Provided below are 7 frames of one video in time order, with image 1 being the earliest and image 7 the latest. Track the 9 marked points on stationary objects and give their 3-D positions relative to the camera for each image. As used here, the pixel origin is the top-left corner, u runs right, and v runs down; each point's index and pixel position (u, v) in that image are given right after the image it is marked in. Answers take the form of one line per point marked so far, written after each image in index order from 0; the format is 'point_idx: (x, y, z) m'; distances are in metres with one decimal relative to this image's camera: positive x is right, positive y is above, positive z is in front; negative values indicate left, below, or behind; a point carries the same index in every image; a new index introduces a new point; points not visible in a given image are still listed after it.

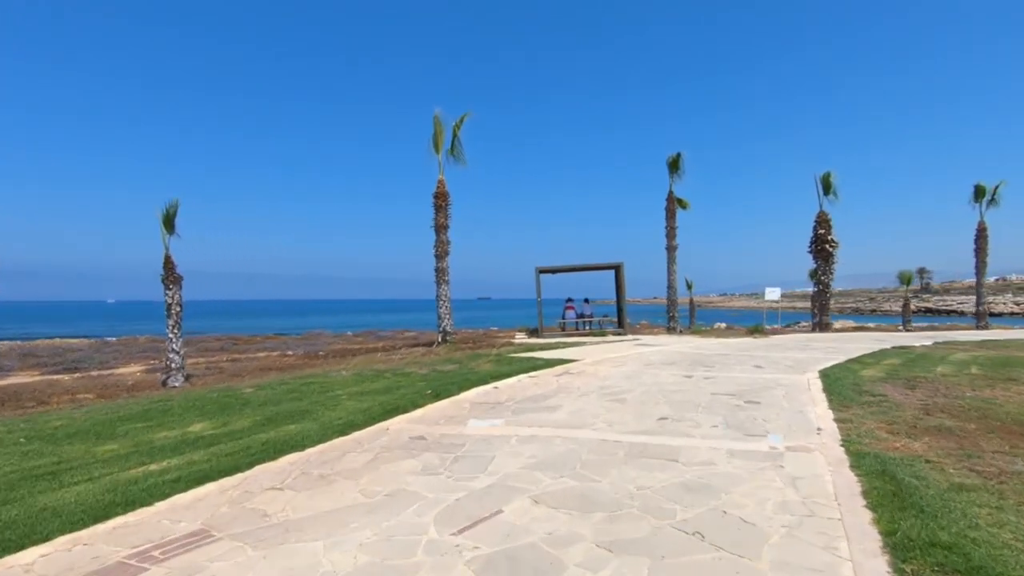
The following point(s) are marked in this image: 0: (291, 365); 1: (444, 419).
0: (-7.0, -2.5, +19.1) m
1: (-0.9, -1.7, +7.9) m
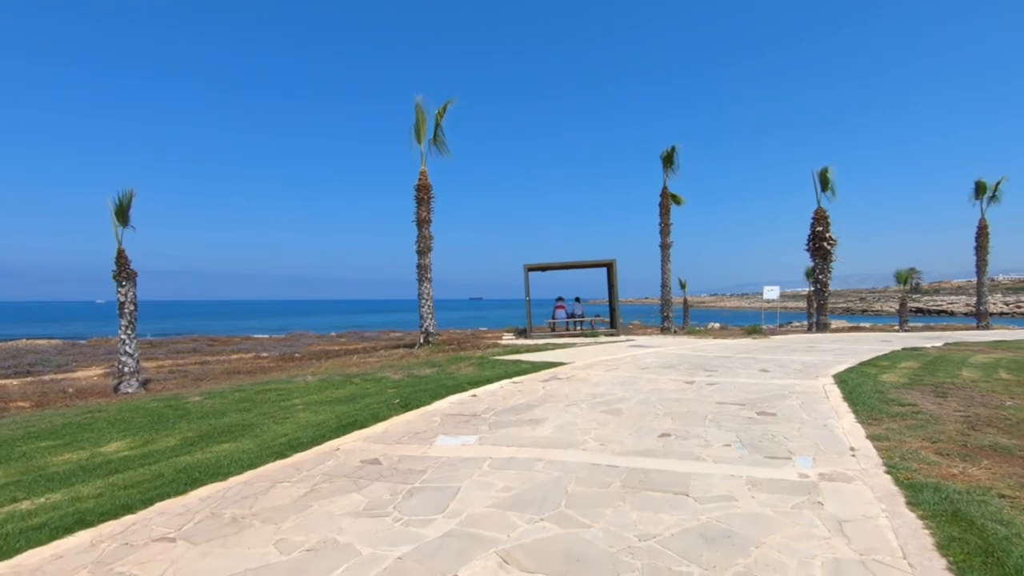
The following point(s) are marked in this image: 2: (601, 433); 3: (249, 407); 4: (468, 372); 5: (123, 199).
0: (-7.4, -2.4, +17.9) m
1: (-1.1, -1.6, +6.7) m
2: (+1.0, -1.6, +6.7) m
3: (-3.8, -1.7, +8.8) m
4: (-0.9, -1.7, +12.3) m
5: (-9.2, +2.1, +14.4) m
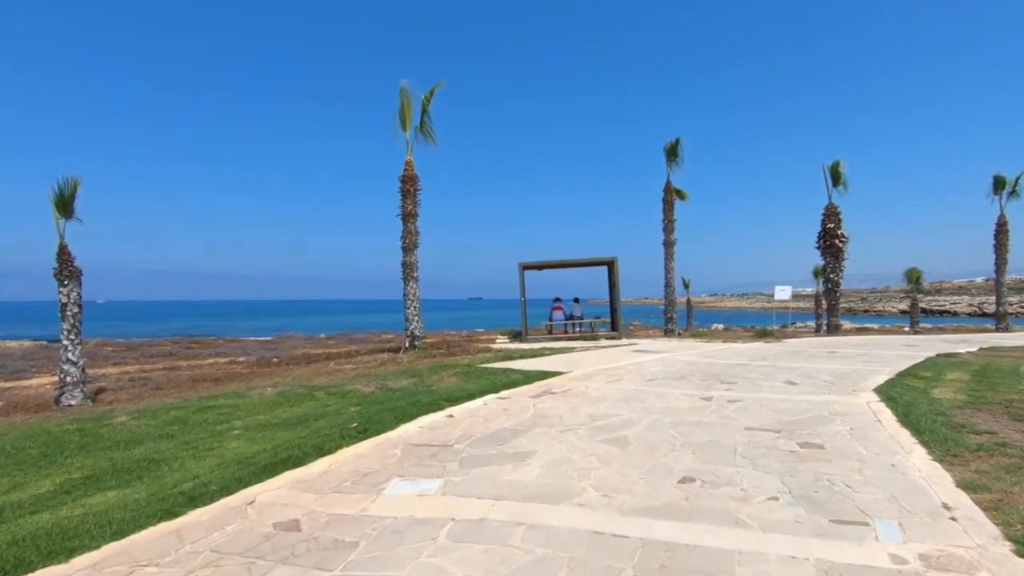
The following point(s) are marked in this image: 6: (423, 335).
0: (-7.6, -2.4, +16.3) m
1: (-1.4, -1.6, +5.2) m
2: (+0.8, -1.6, +5.1) m
3: (-4.0, -1.7, +7.3) m
4: (-1.1, -1.7, +10.7) m
5: (-9.4, +2.1, +12.9) m
6: (-2.8, -1.5, +19.2) m
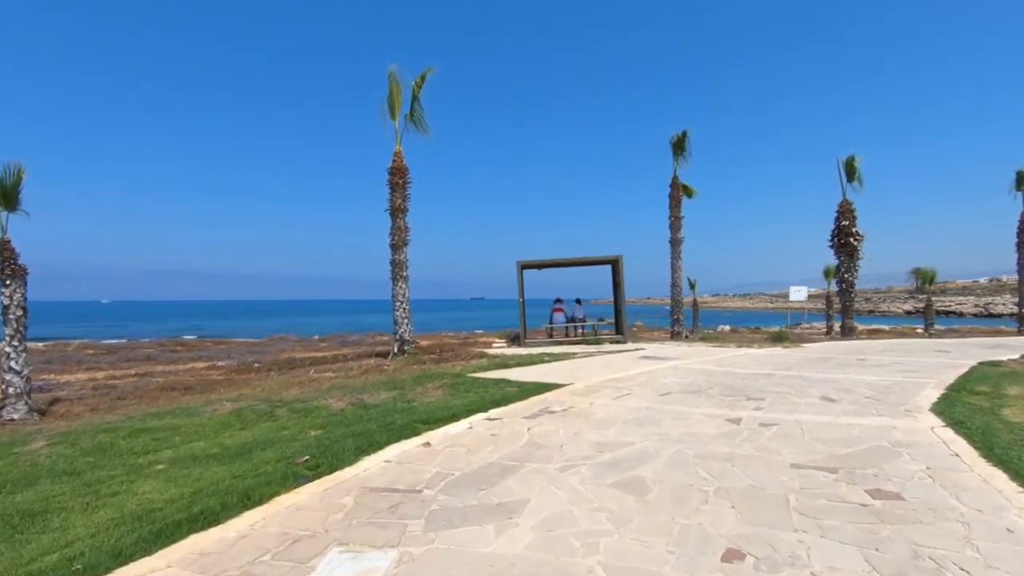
0: (-7.7, -2.4, +15.0) m
1: (-1.5, -1.6, +3.8) m
2: (+0.6, -1.6, +3.7) m
3: (-4.1, -1.7, +5.9) m
4: (-1.2, -1.7, +9.4) m
5: (-9.5, +2.1, +11.5) m
6: (-2.9, -1.5, +17.8) m
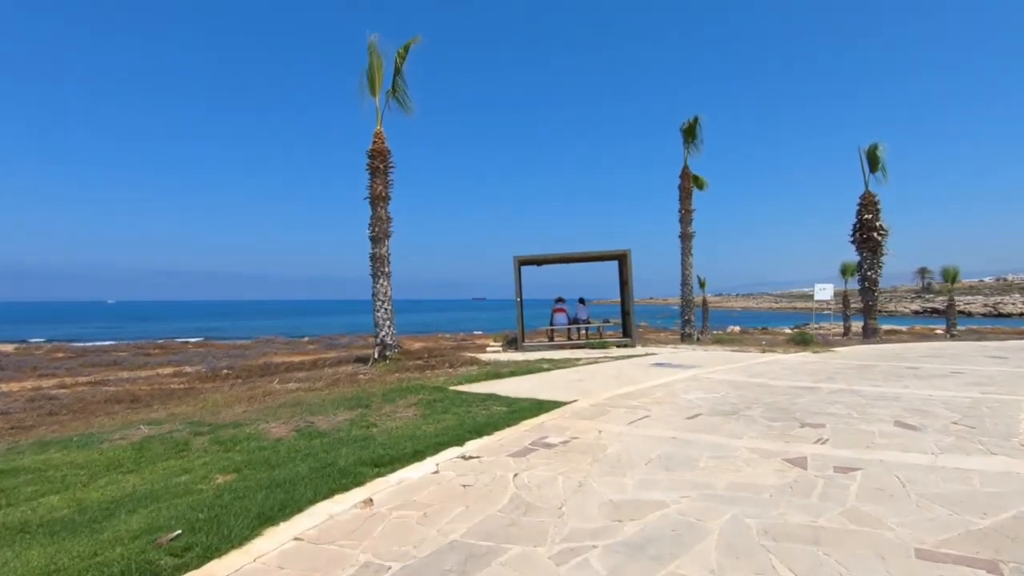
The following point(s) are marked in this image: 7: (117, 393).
0: (-7.8, -2.3, +13.1) m
1: (-1.7, -1.6, +1.9) m
2: (+0.5, -1.5, +1.8) m
3: (-4.3, -1.7, +4.0) m
4: (-1.4, -1.6, +7.4) m
5: (-9.6, +2.1, +9.6) m
6: (-3.0, -1.4, +15.9) m
7: (-9.5, -2.5, +14.7) m
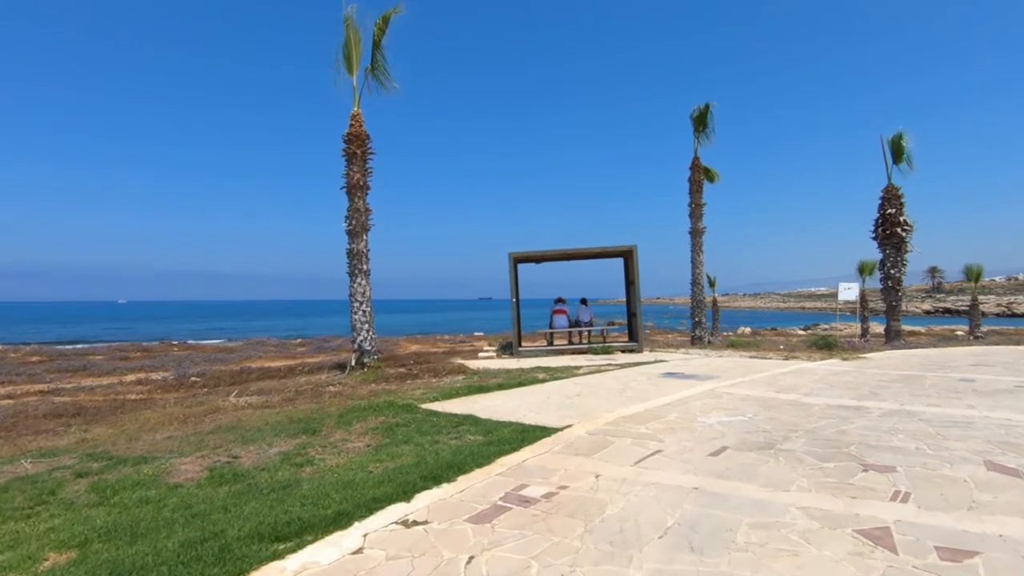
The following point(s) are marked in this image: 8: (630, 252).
0: (-8.0, -2.3, +11.5) m
1: (-2.0, -1.6, +0.3) m
2: (+0.2, -1.5, +0.2) m
3: (-4.6, -1.7, +2.4) m
4: (-1.6, -1.6, +5.9) m
5: (-9.9, +2.1, +8.1) m
6: (-3.2, -1.4, +14.3) m
7: (-9.7, -2.5, +13.2) m
8: (+3.4, +1.0, +17.7) m
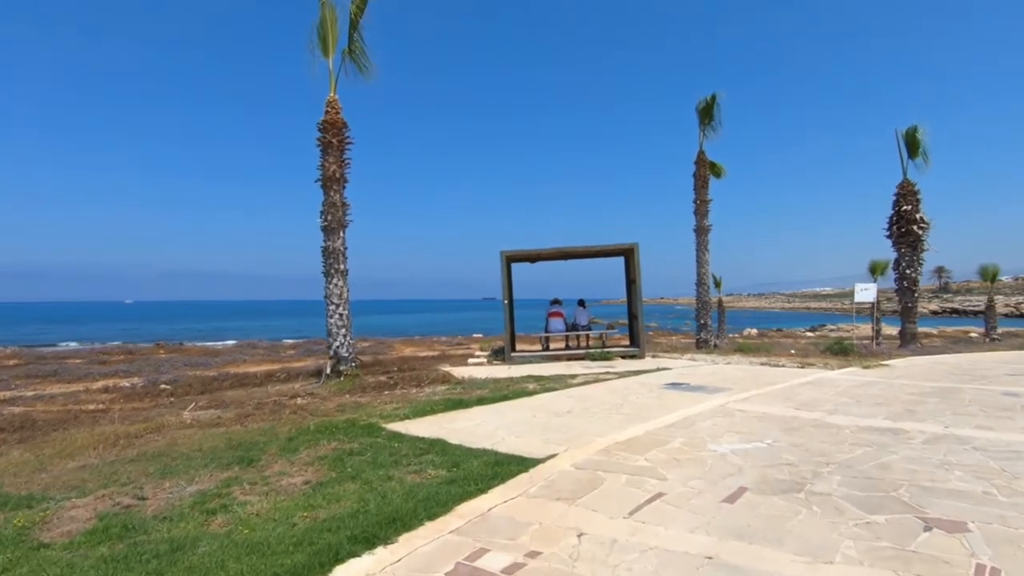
0: (-8.2, -2.4, +10.5) m
1: (-2.2, -1.6, -0.8) m
2: (-0.1, -1.5, -0.9) m
3: (-4.9, -1.7, +1.3) m
4: (-1.9, -1.7, +4.7) m
5: (-10.1, +2.1, +7.0) m
6: (-3.4, -1.4, +13.2) m
7: (-9.9, -2.5, +12.2) m
8: (+3.2, +1.0, +16.5) m
